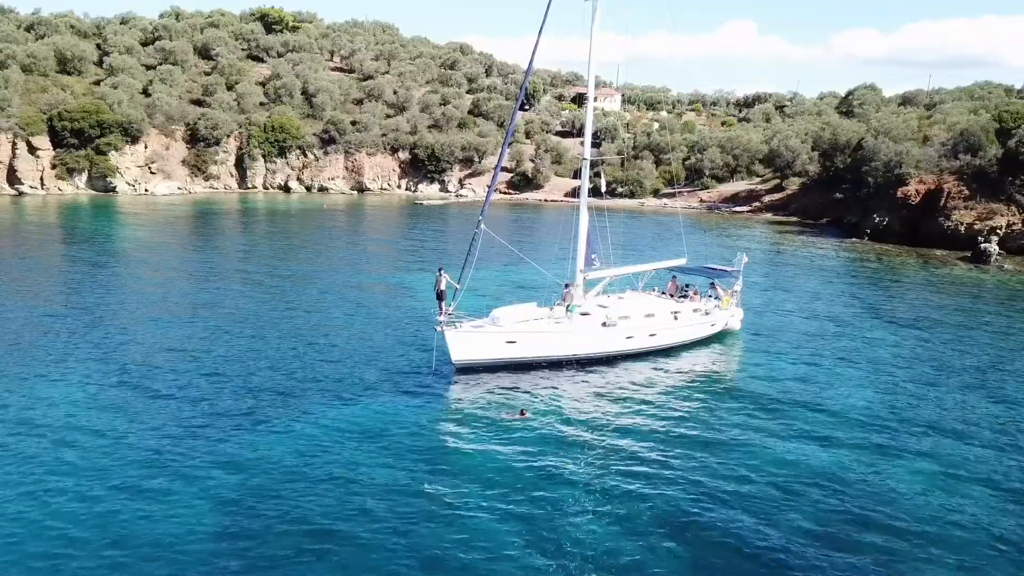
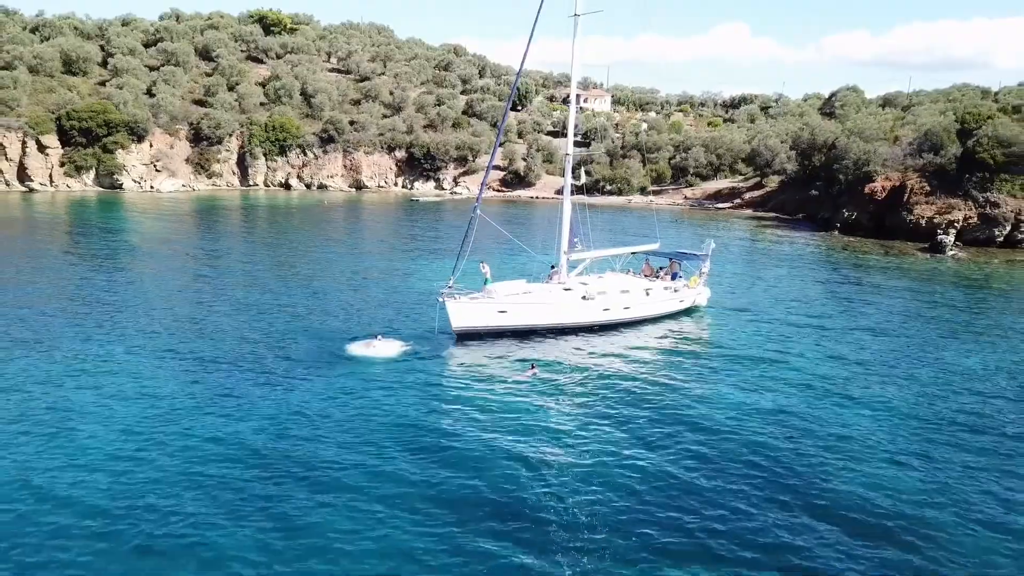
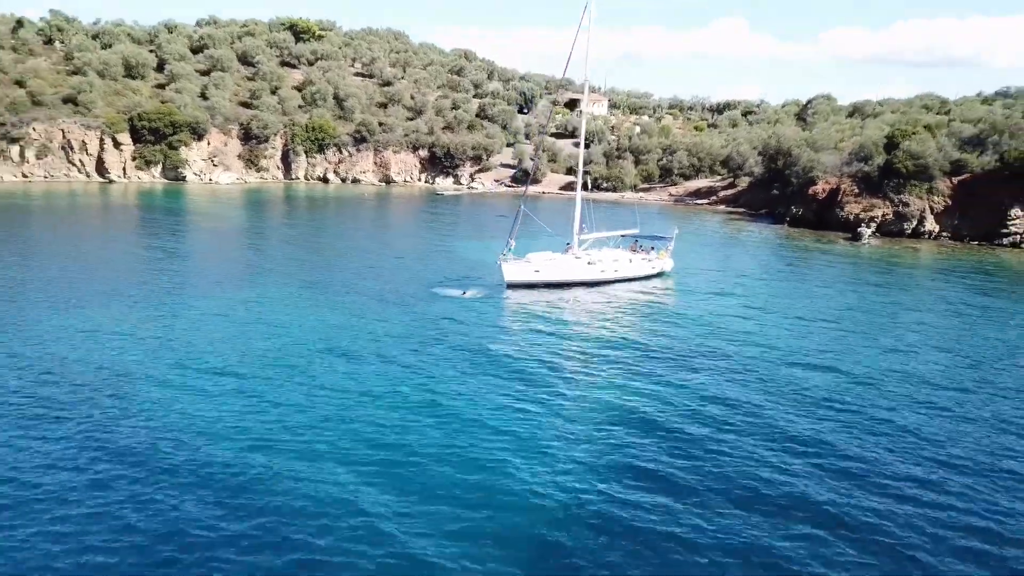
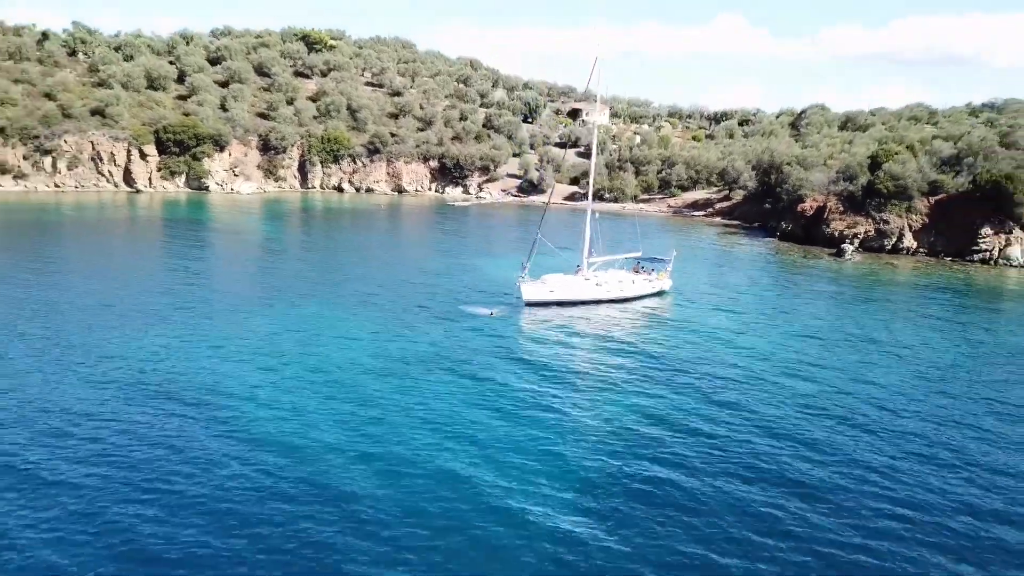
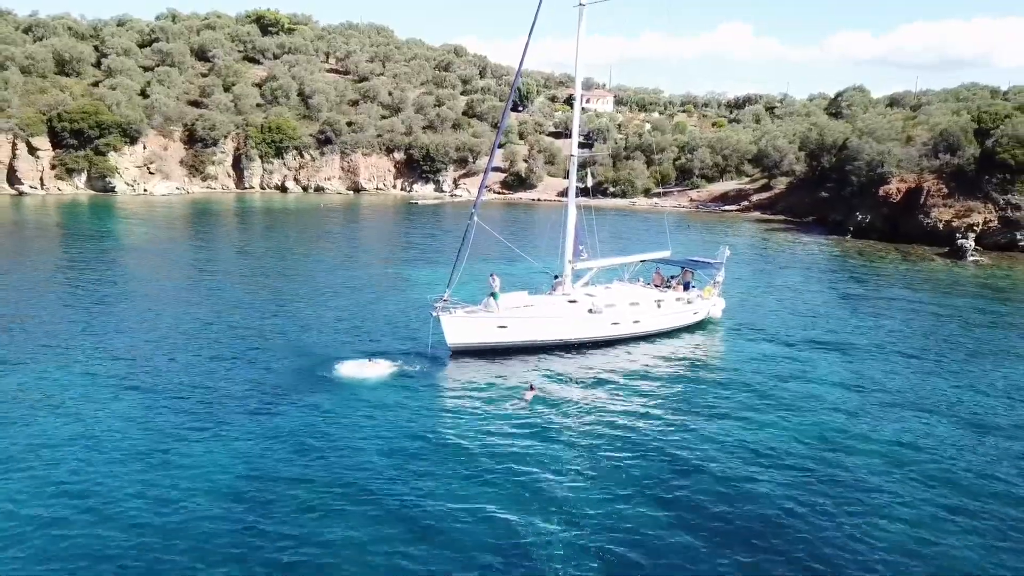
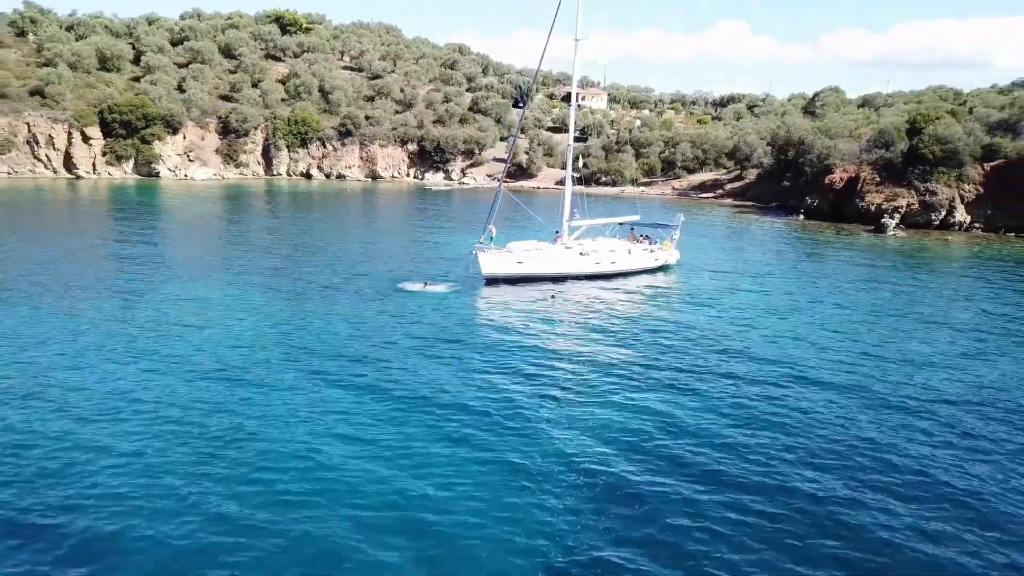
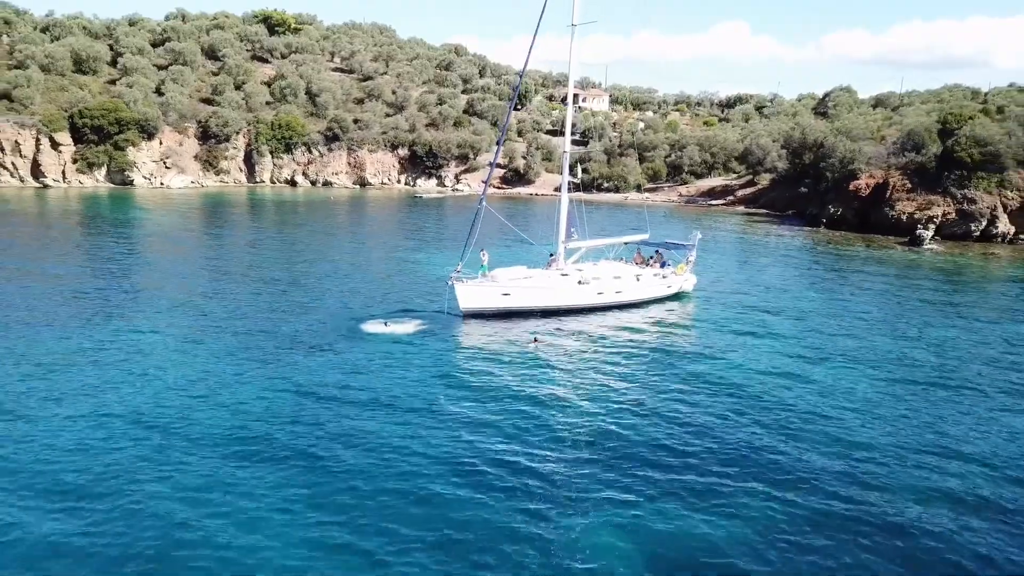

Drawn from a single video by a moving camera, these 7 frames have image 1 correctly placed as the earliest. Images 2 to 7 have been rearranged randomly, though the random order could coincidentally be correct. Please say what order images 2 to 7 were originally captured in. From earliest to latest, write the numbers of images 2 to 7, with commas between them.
5, 2, 7, 6, 3, 4
